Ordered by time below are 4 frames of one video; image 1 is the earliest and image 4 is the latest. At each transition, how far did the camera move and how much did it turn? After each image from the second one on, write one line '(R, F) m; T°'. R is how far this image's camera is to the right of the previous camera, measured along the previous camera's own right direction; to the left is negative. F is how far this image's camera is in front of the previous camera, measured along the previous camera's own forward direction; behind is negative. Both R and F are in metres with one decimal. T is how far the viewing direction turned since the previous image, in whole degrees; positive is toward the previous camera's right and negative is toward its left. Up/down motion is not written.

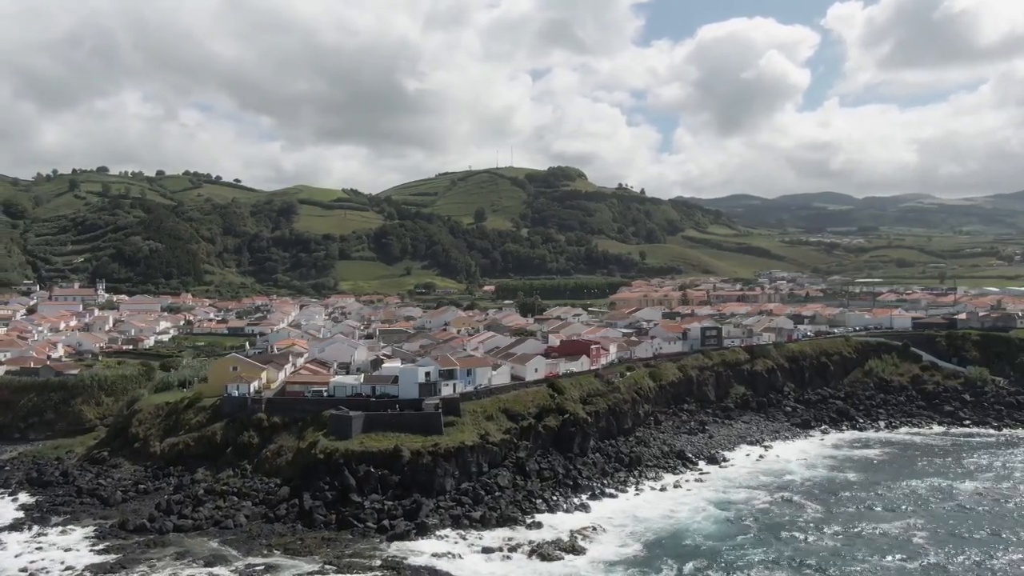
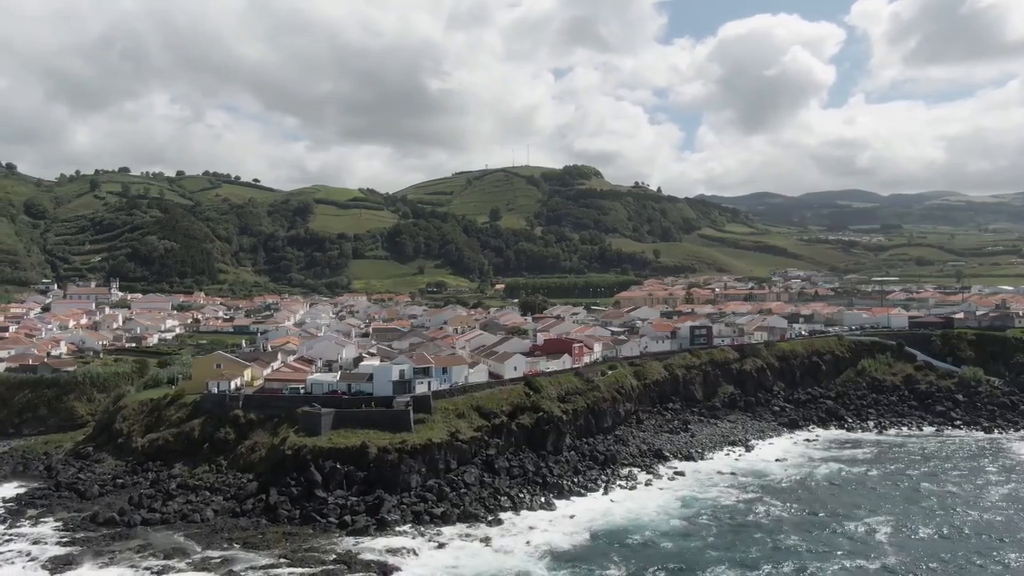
(+2.7, -0.2) m; -2°
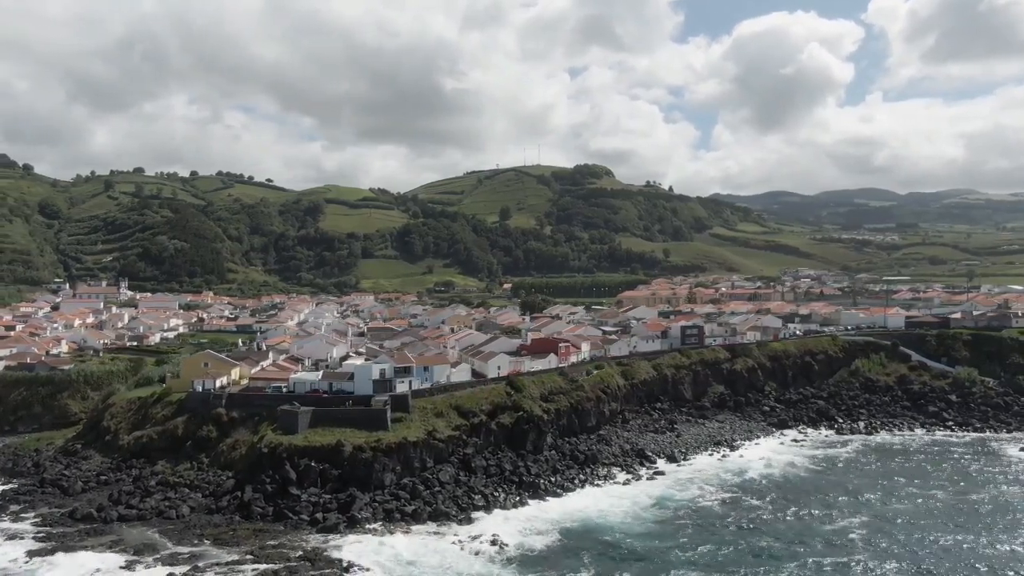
(+2.0, -0.2) m; -1°
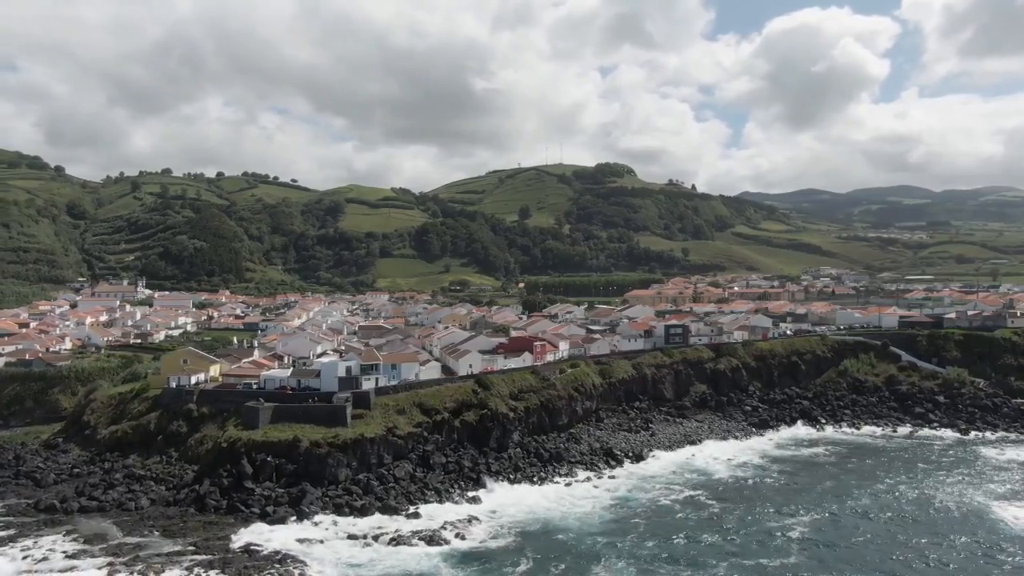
(+3.8, -0.3) m; -2°
